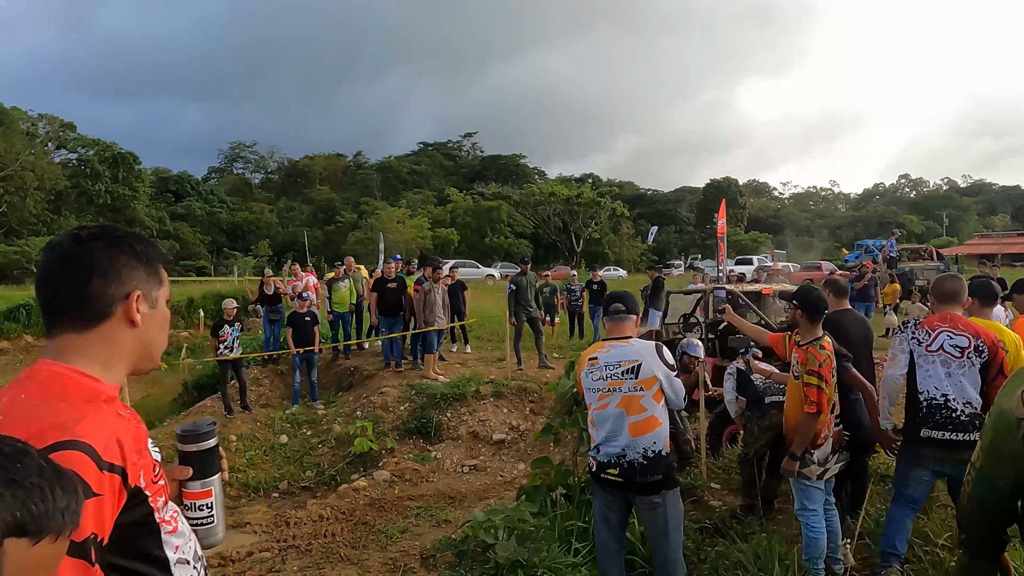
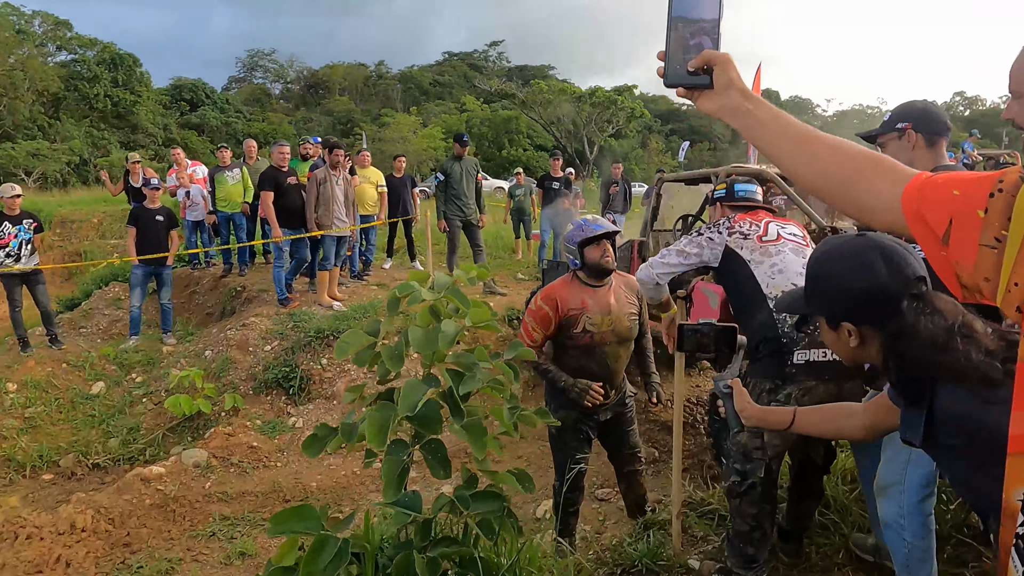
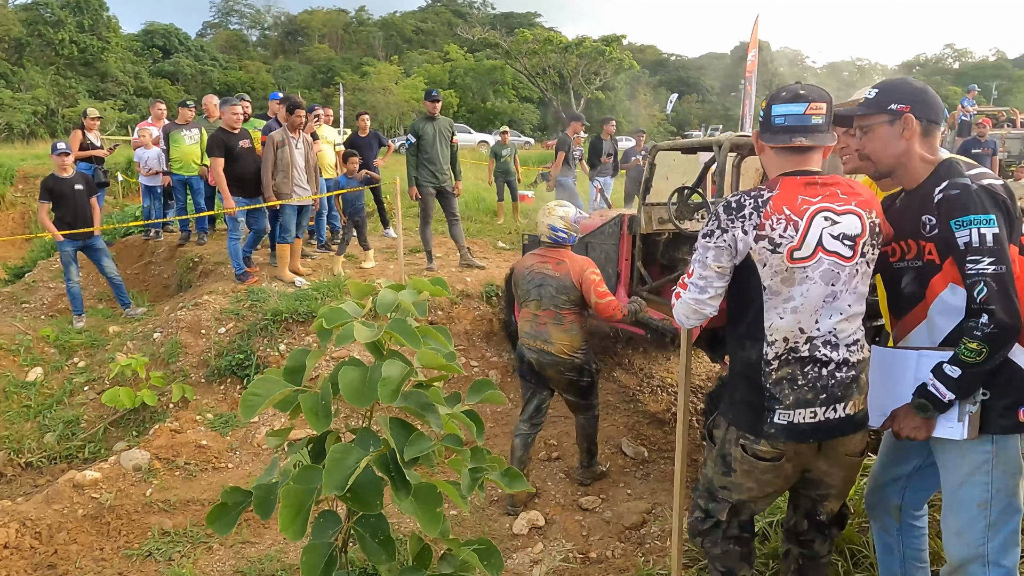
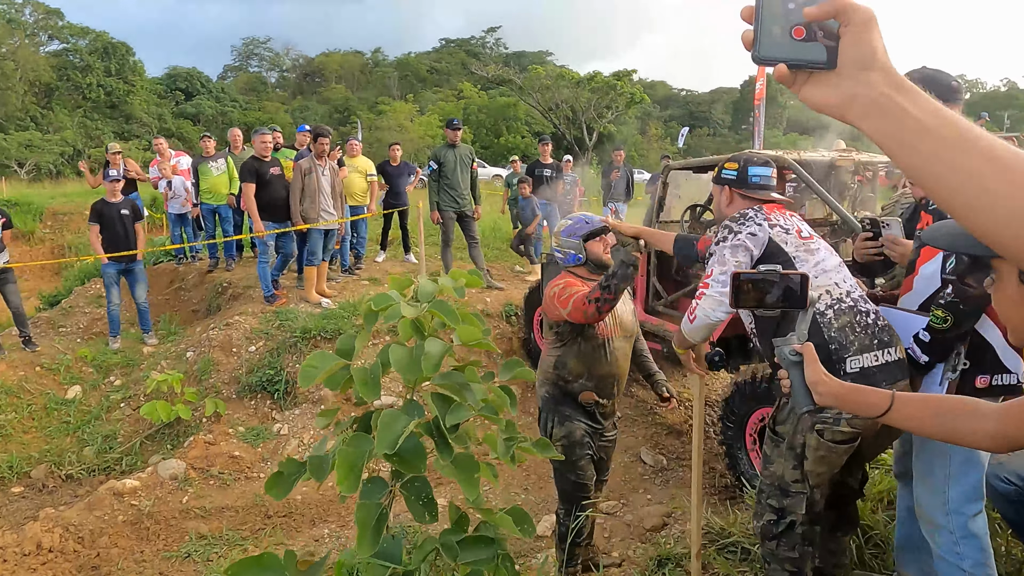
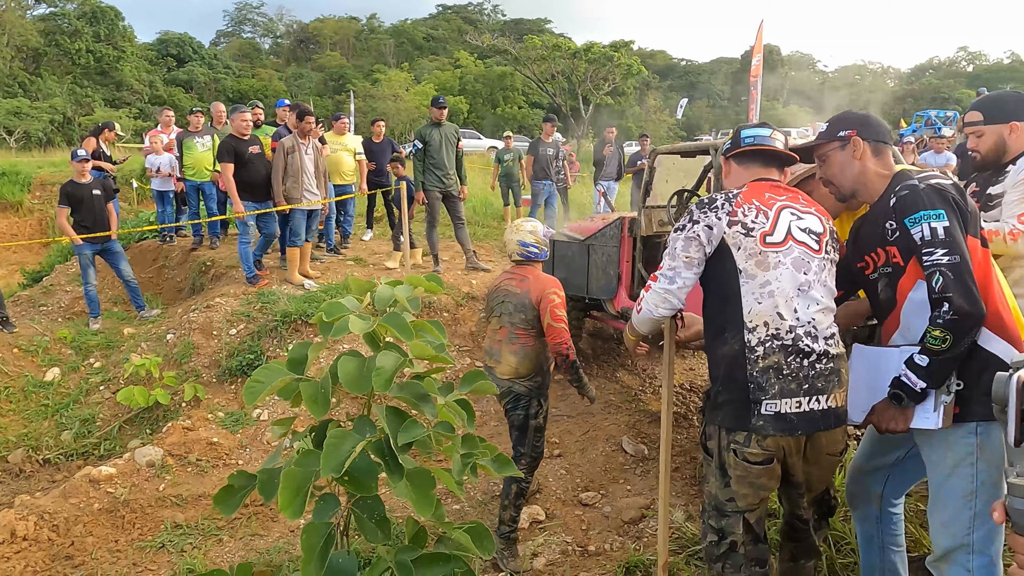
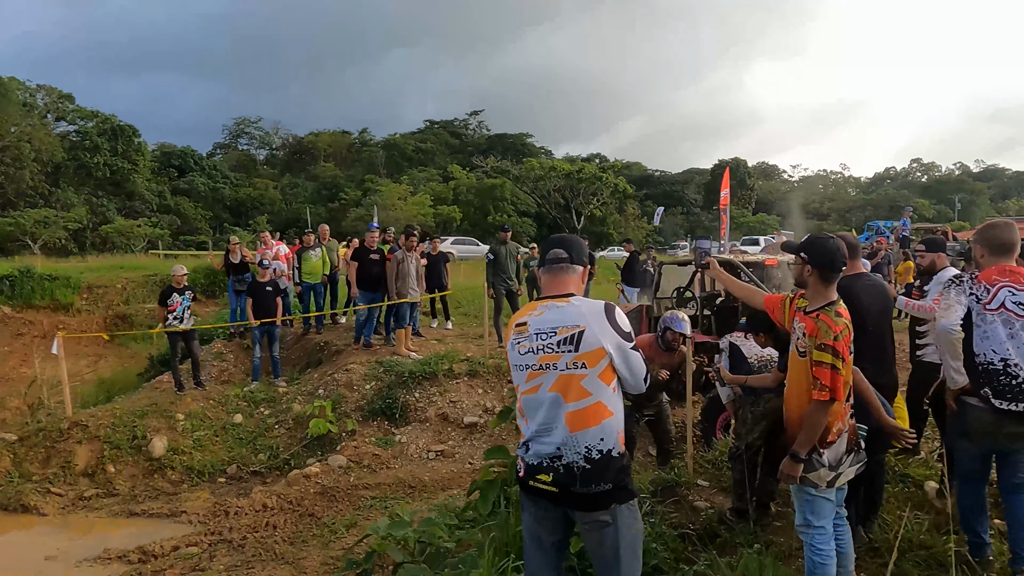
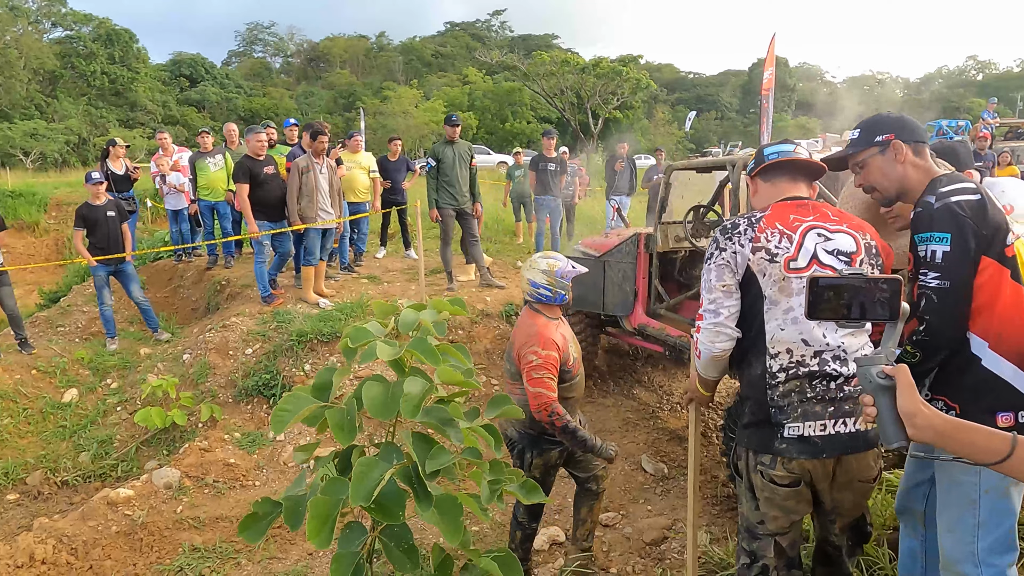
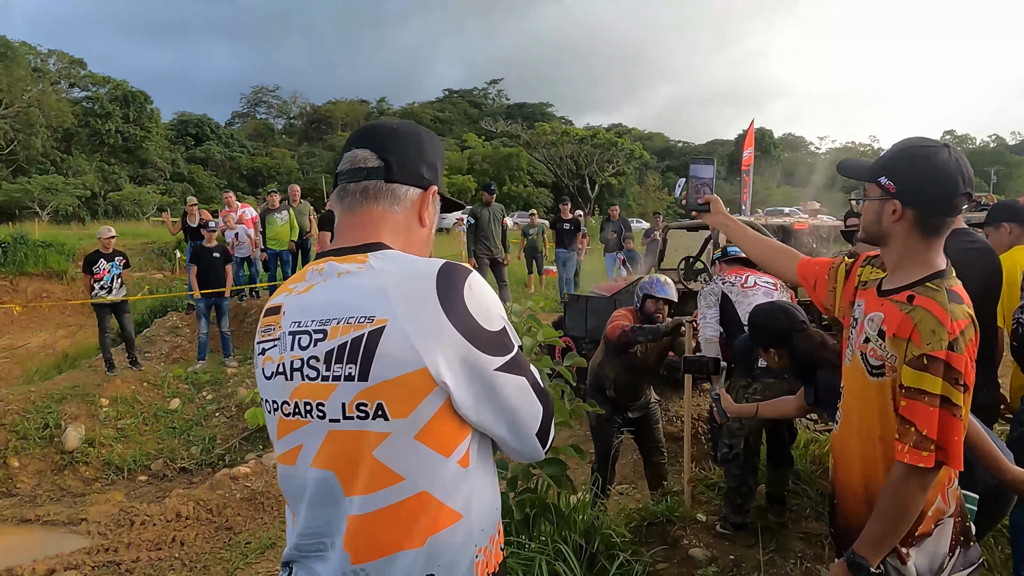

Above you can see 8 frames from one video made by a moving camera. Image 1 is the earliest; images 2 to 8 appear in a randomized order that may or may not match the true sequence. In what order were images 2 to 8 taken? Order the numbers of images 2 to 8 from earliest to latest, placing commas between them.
6, 8, 2, 4, 7, 5, 3
